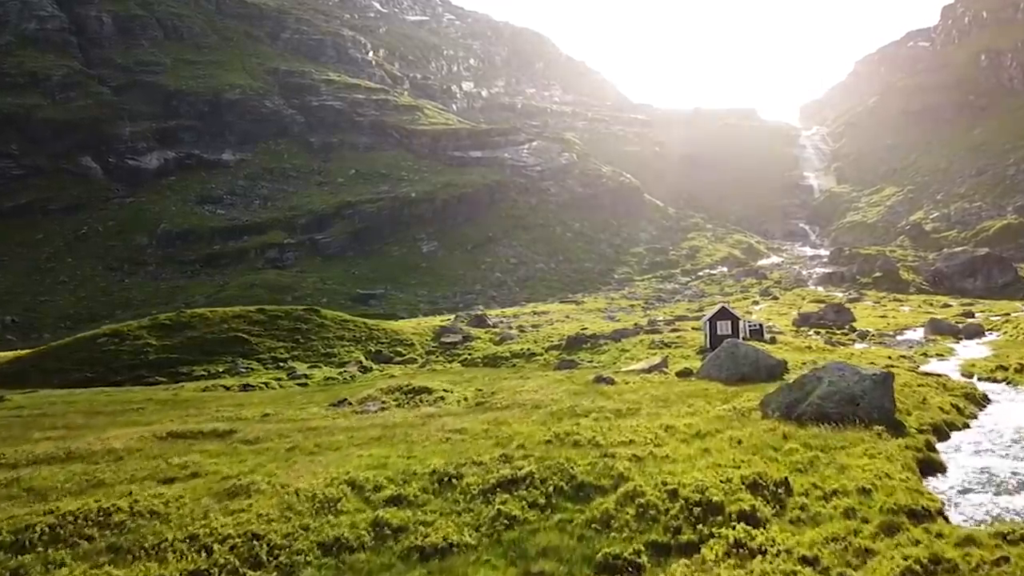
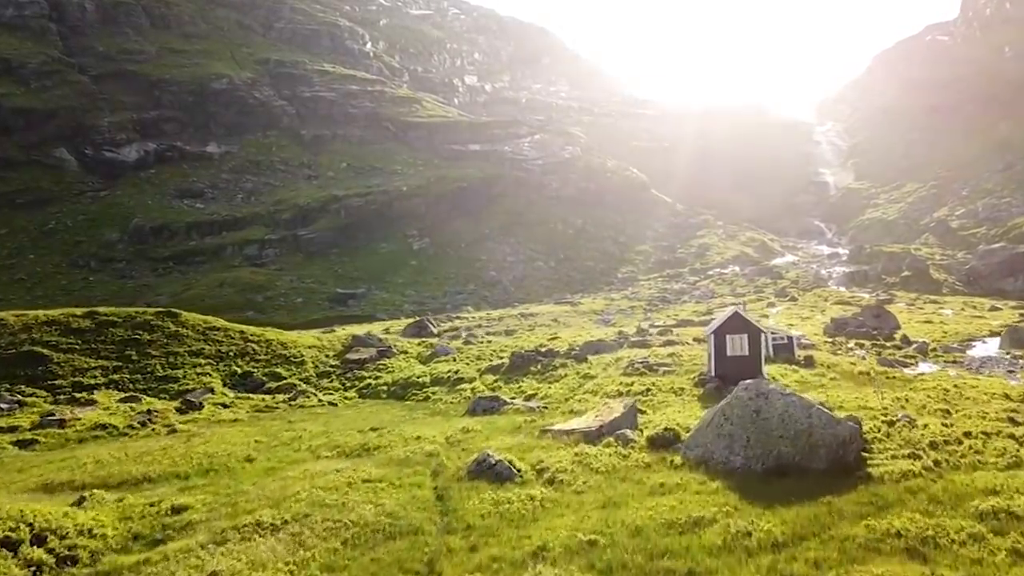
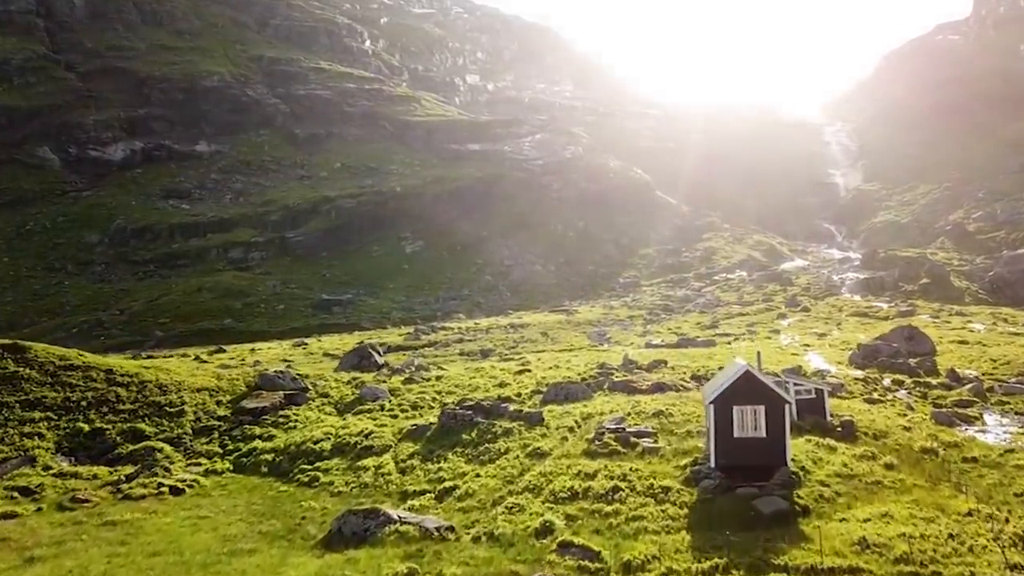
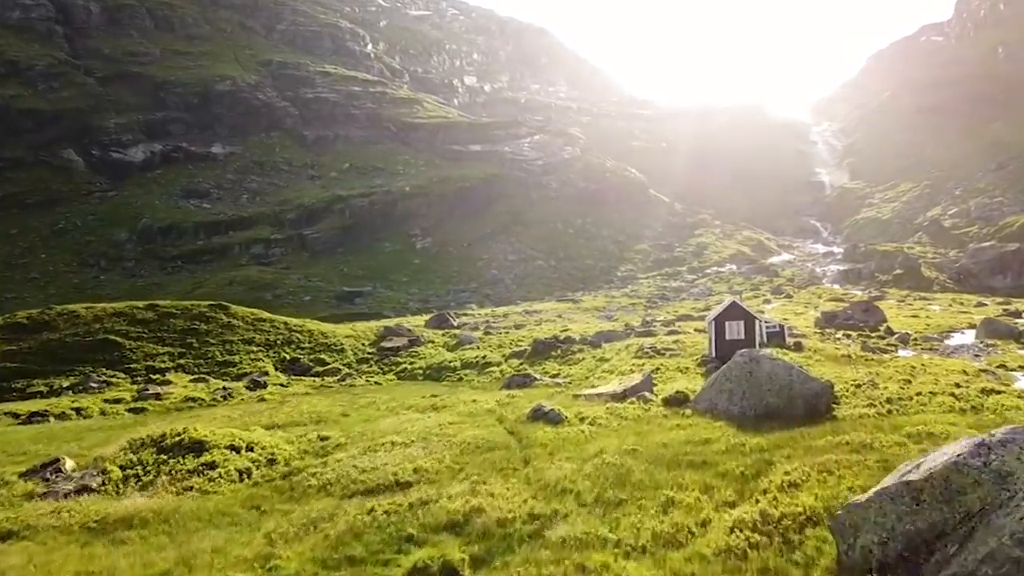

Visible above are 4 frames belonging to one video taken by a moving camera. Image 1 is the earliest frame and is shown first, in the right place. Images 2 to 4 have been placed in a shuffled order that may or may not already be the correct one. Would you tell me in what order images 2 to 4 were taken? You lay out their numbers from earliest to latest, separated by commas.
4, 2, 3
